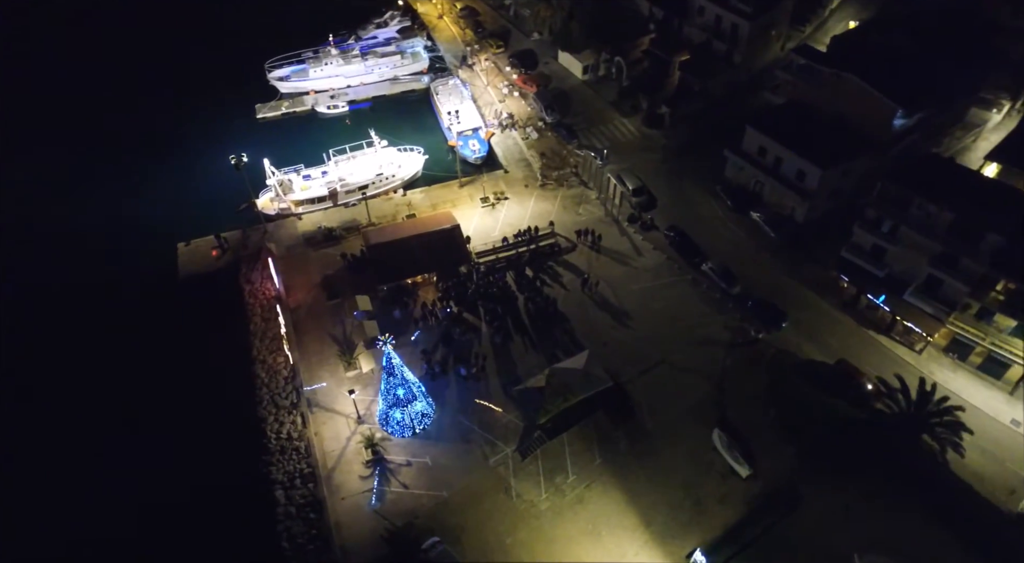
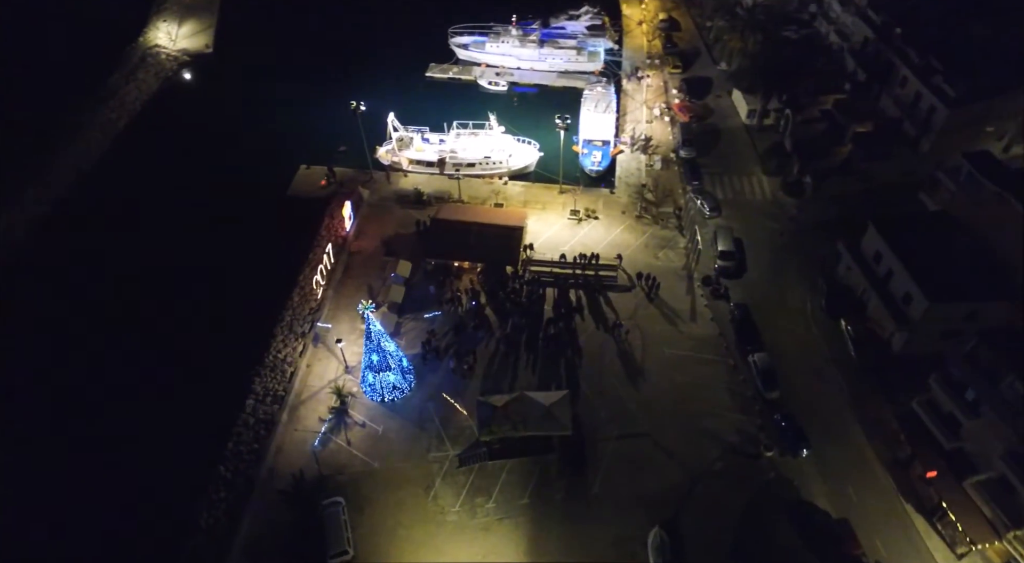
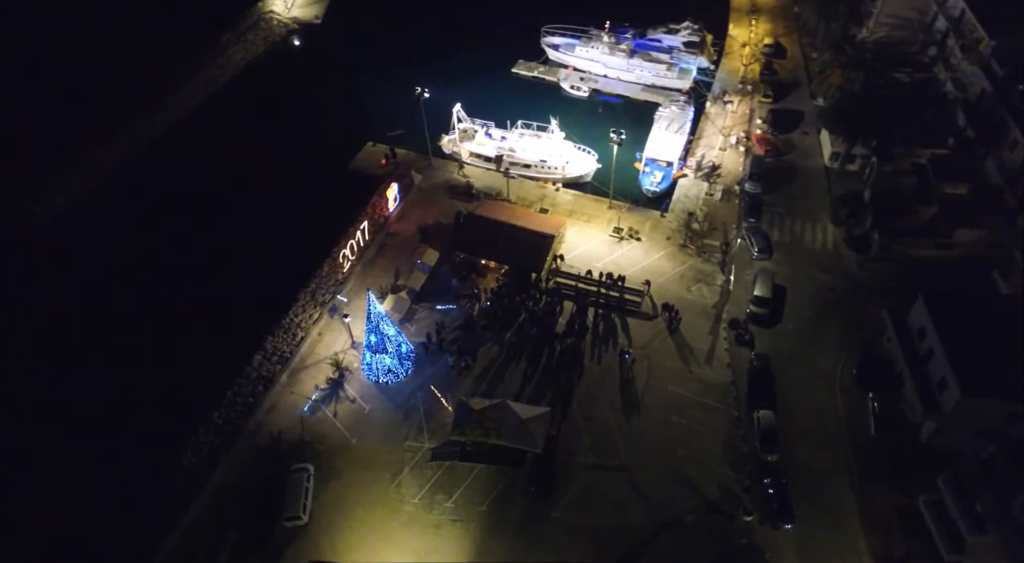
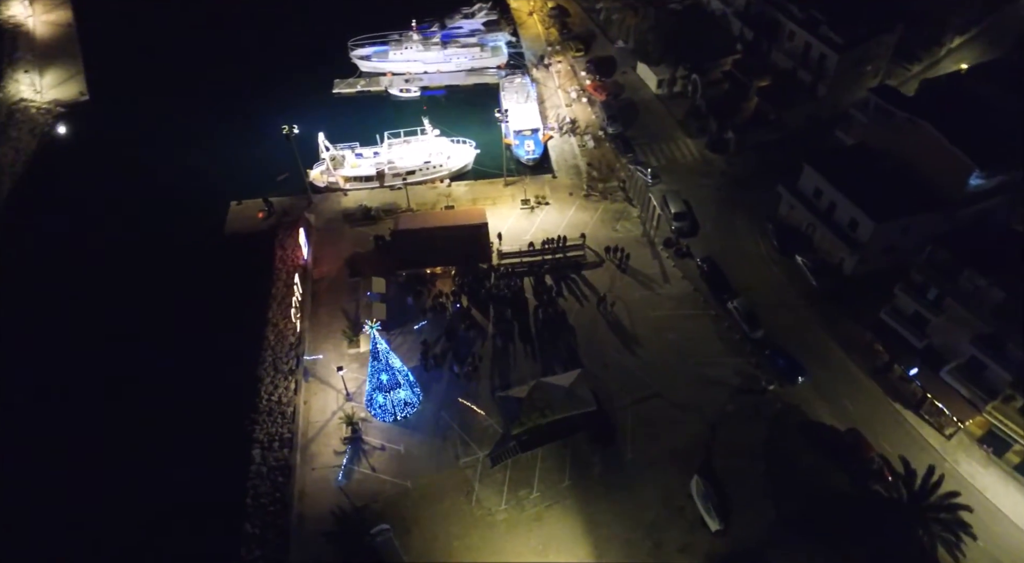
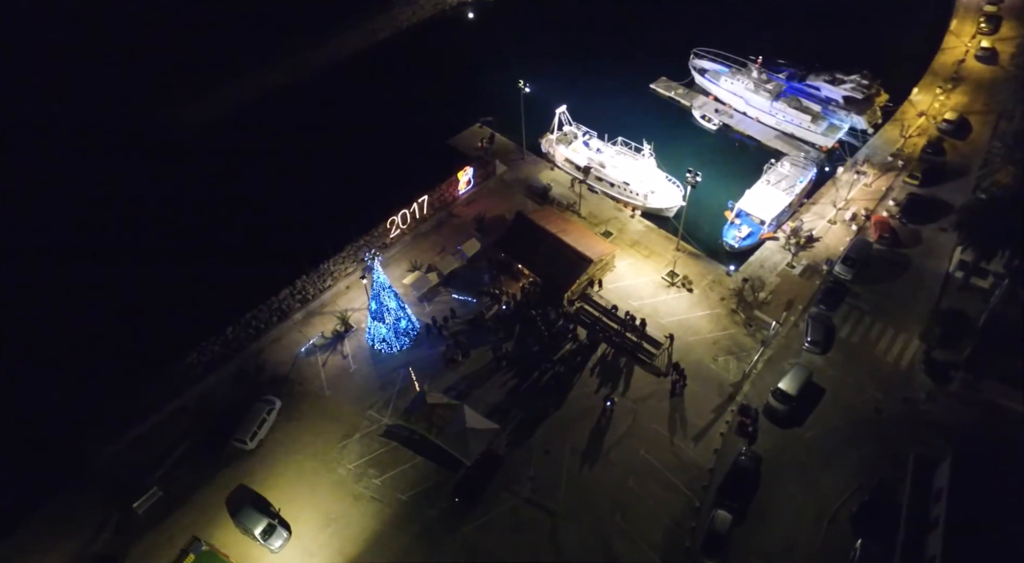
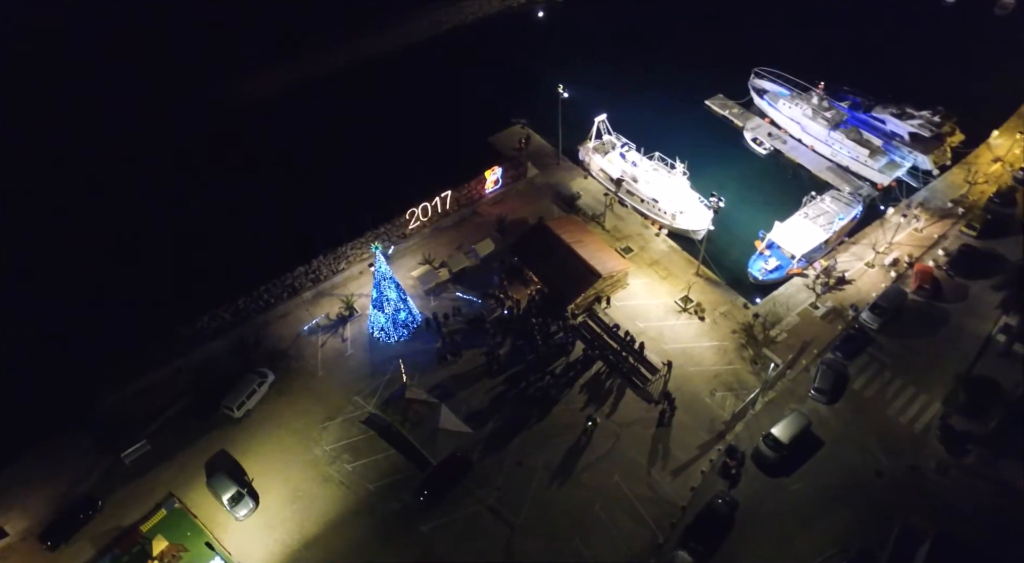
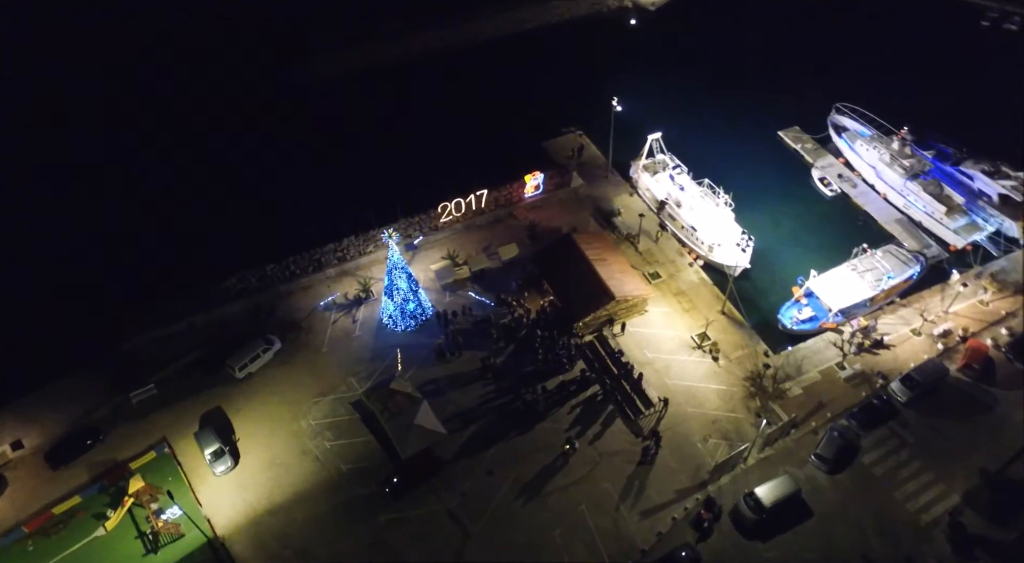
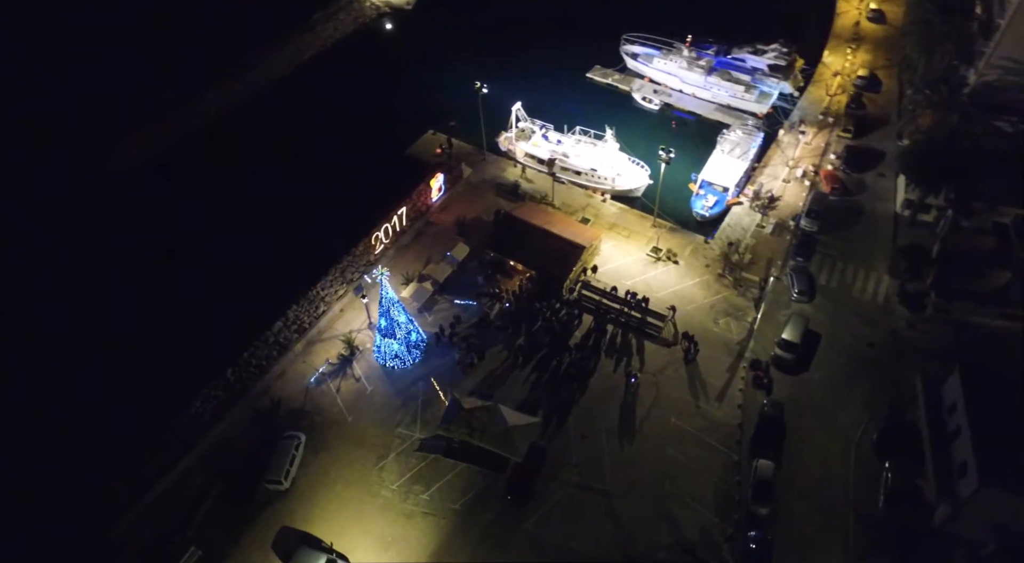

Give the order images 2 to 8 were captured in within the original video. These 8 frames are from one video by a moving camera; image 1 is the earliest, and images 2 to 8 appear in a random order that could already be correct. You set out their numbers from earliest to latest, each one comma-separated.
4, 2, 3, 8, 5, 6, 7
